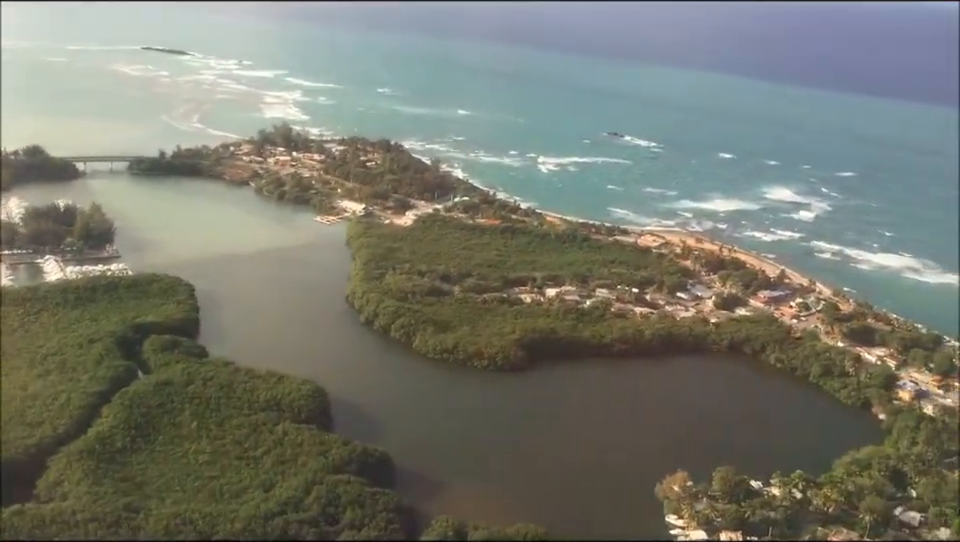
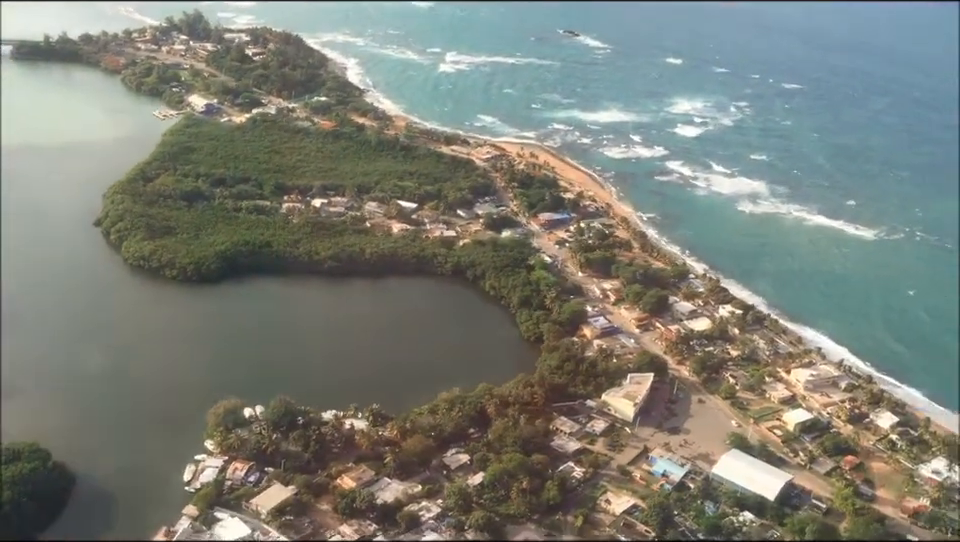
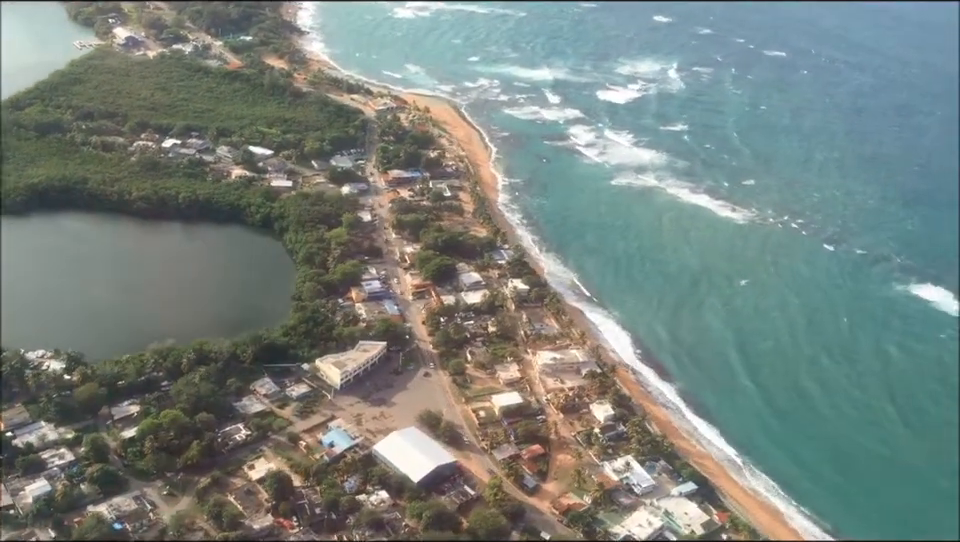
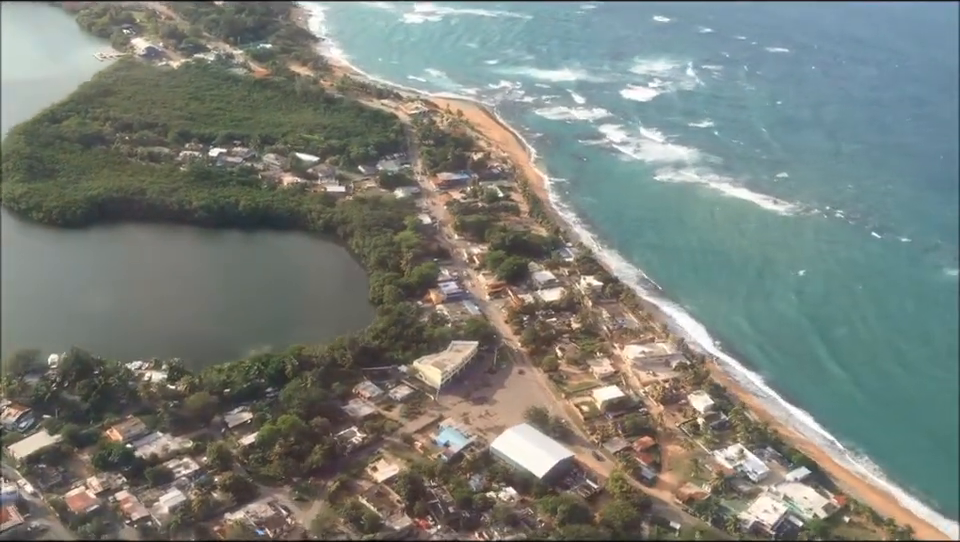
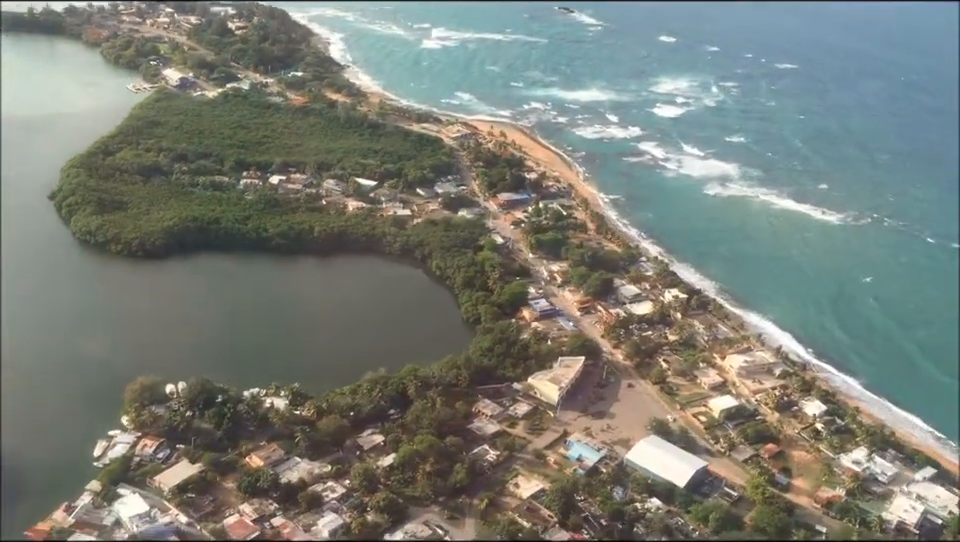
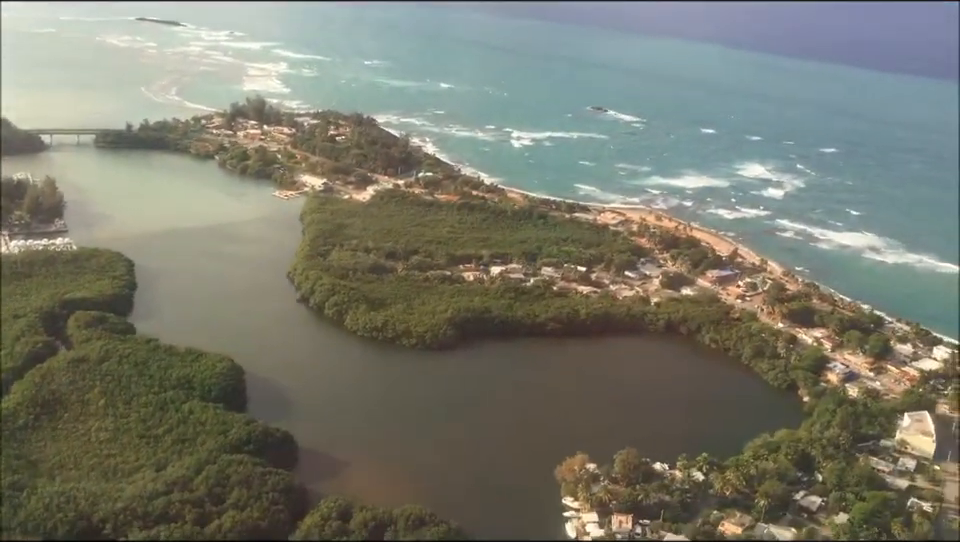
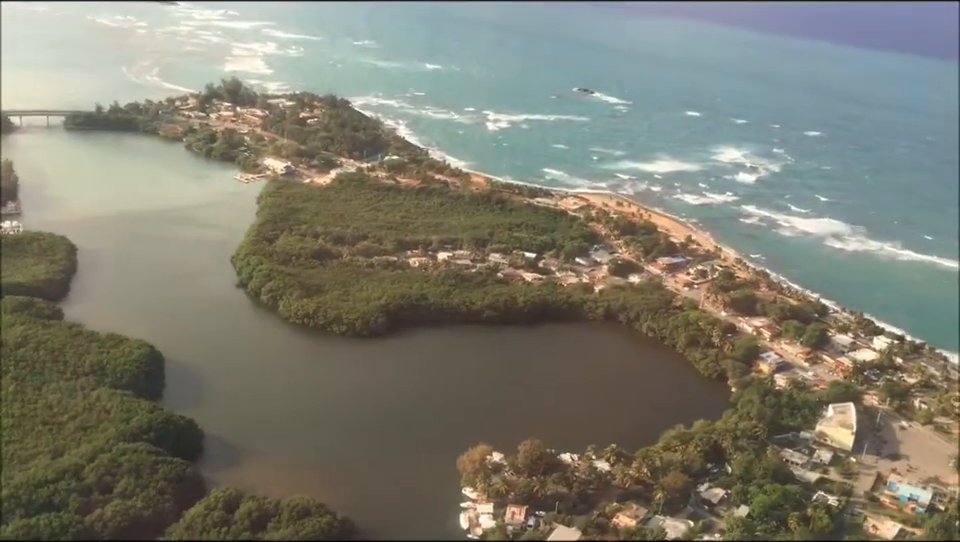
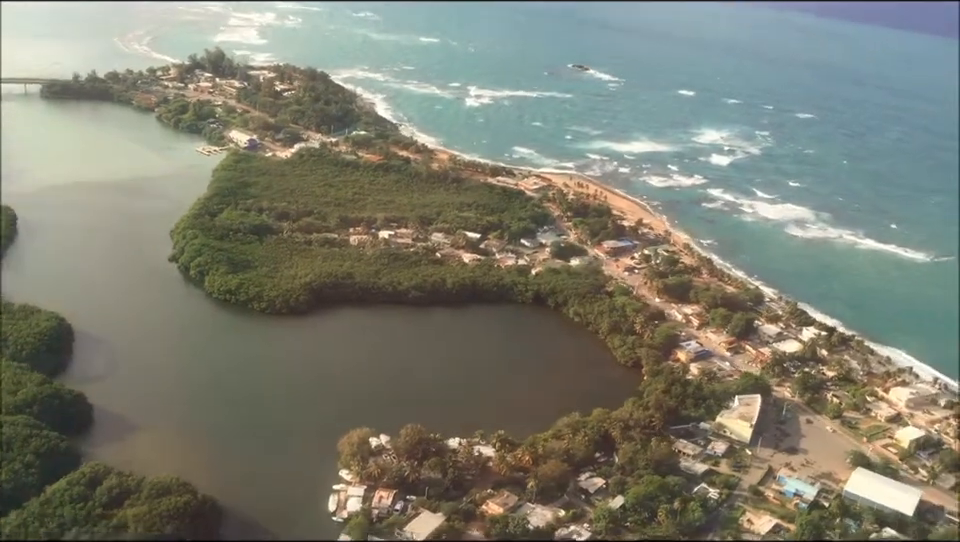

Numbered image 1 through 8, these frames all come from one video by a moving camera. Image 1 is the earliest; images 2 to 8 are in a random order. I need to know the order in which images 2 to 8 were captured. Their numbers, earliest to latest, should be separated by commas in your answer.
6, 7, 8, 2, 5, 4, 3
